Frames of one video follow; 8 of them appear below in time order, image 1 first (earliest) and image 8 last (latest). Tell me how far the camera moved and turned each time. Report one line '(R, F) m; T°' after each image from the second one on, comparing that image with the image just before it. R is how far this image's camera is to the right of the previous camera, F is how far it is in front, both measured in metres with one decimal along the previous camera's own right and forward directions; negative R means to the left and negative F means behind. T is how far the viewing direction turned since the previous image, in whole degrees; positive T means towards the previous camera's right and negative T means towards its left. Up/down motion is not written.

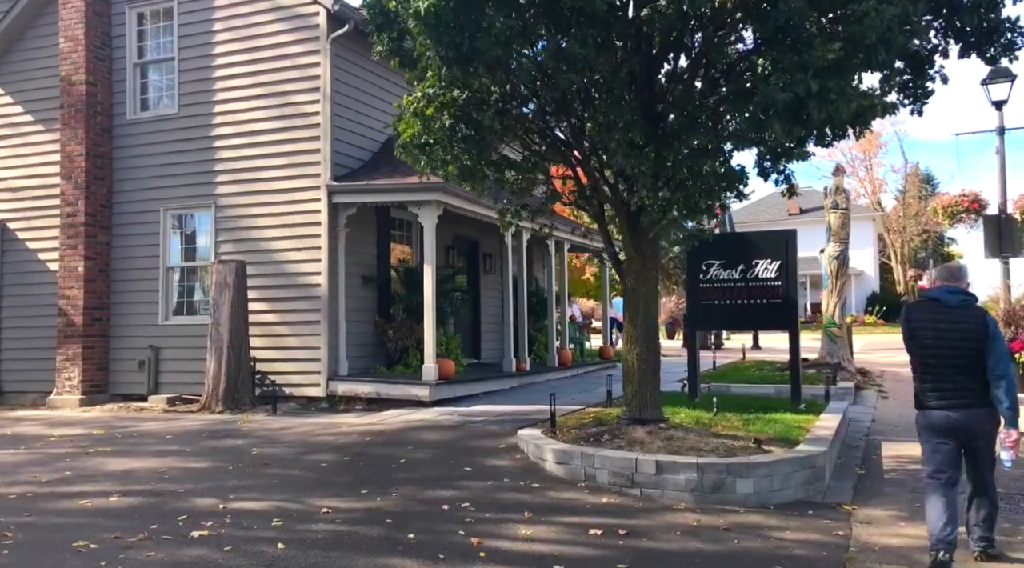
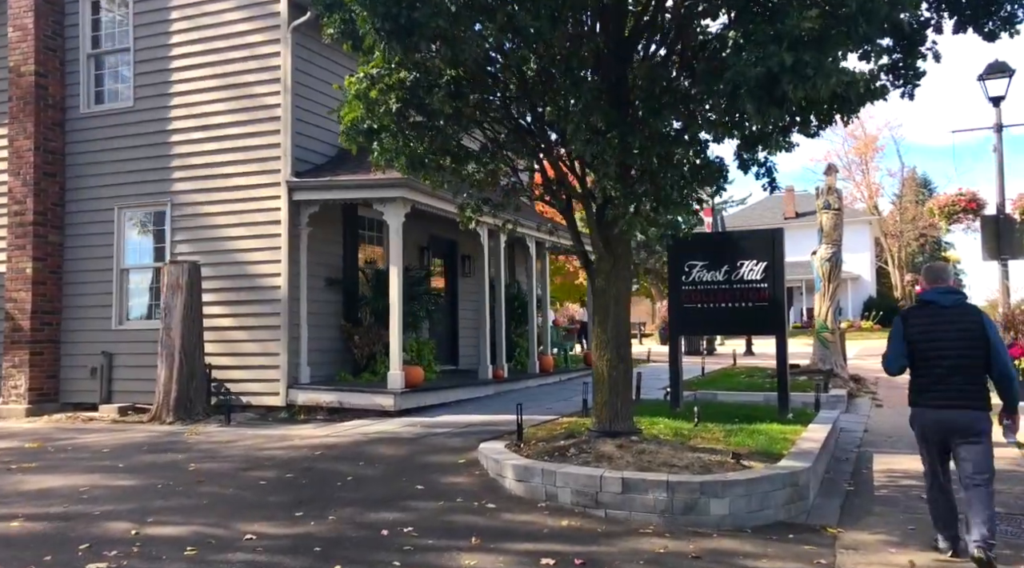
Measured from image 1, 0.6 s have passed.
(+0.4, +0.7) m; 0°
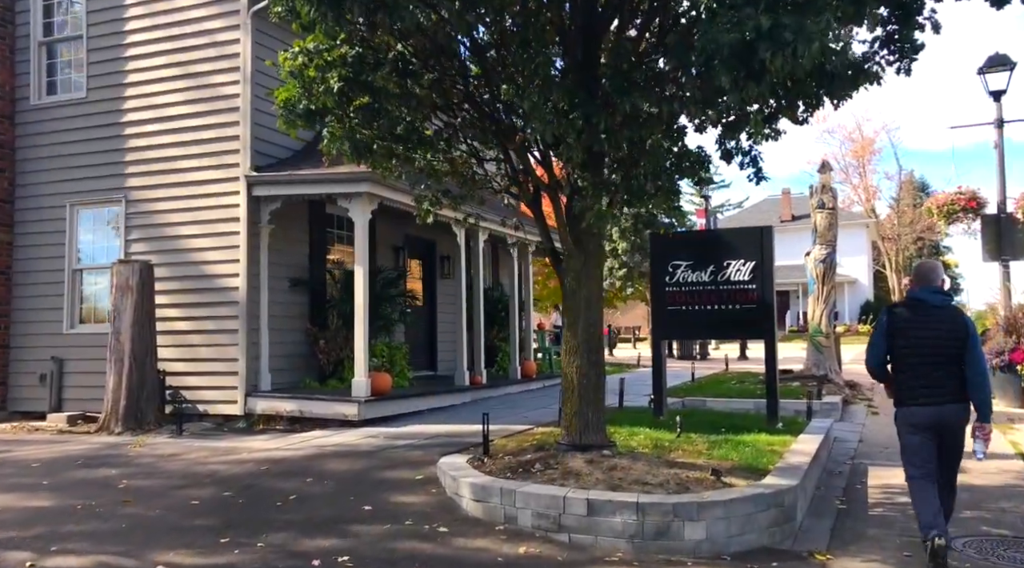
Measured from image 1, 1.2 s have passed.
(+0.3, +0.7) m; 0°
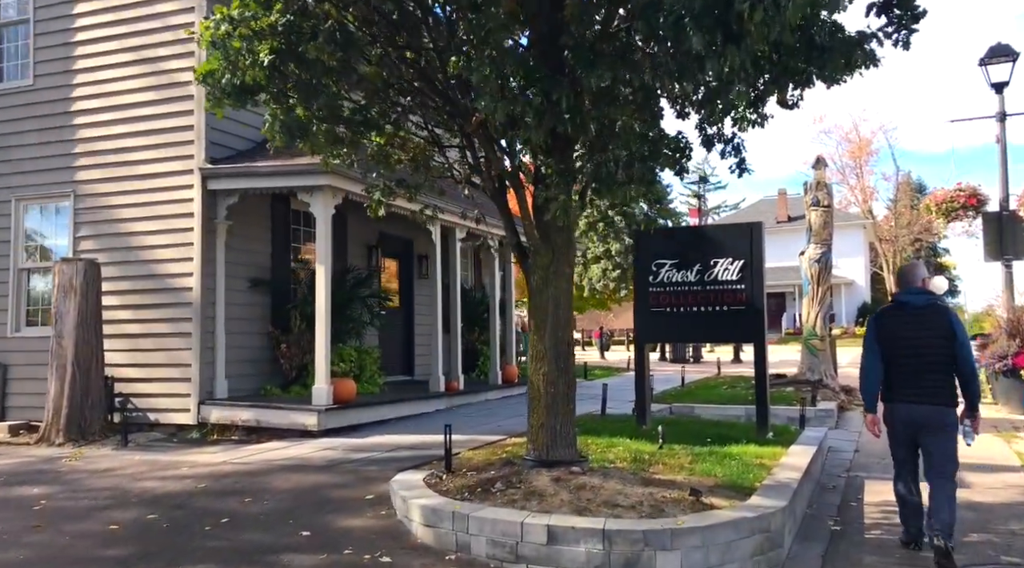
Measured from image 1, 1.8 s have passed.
(+0.3, +0.7) m; 0°
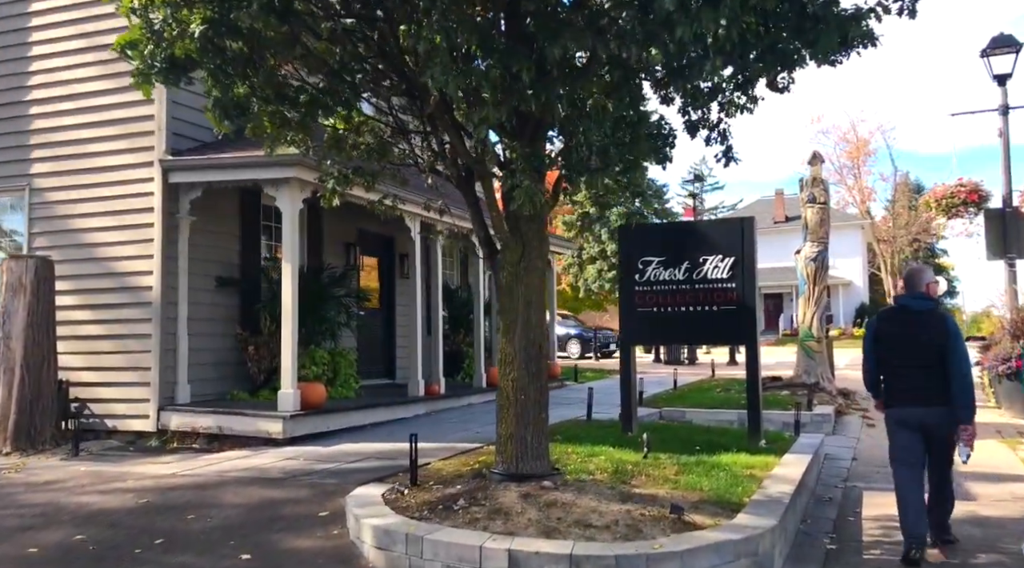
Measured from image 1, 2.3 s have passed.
(+0.2, +0.6) m; 0°
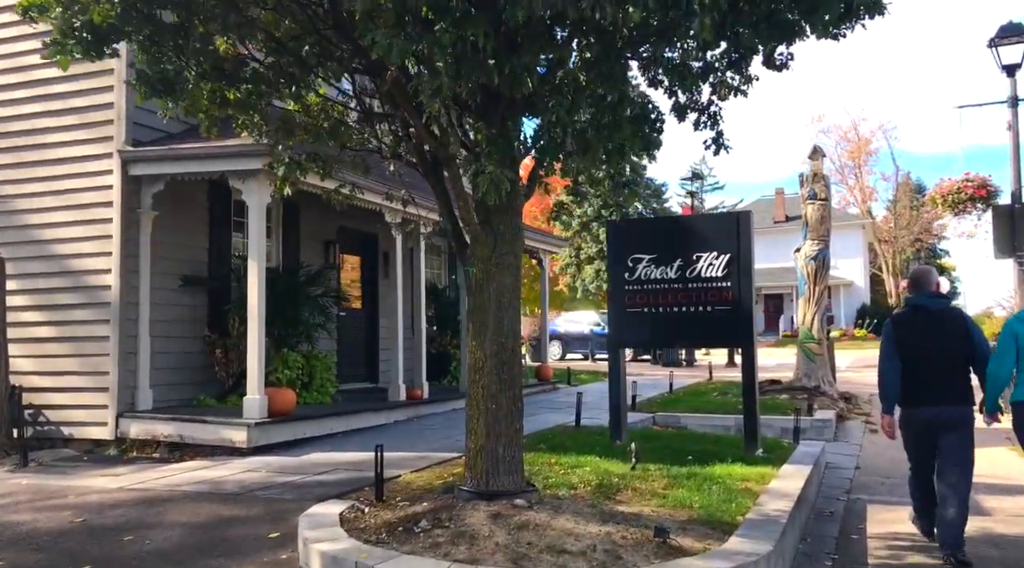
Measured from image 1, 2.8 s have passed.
(+0.2, +0.6) m; 0°
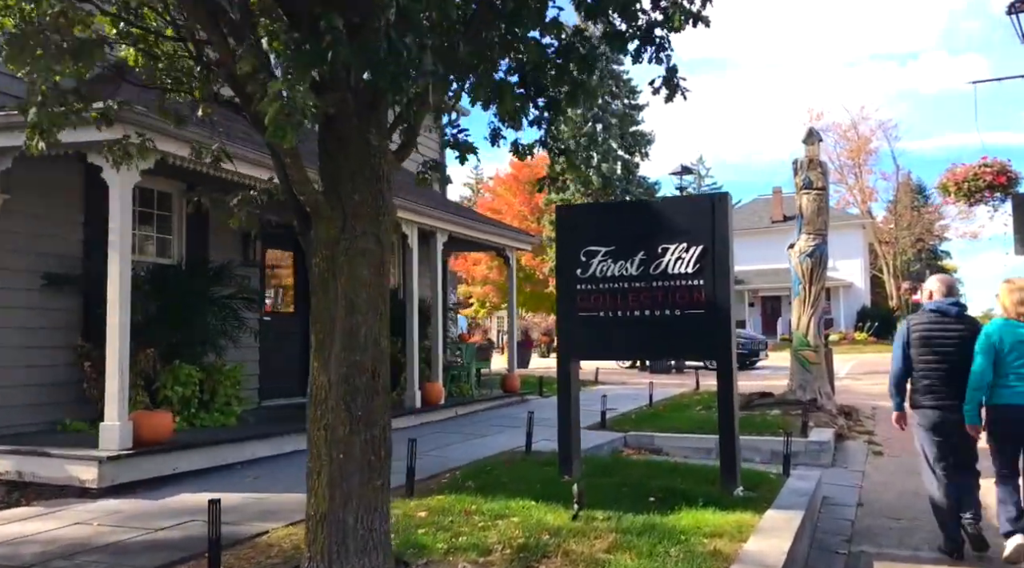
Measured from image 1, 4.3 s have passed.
(+0.7, +1.8) m; 0°
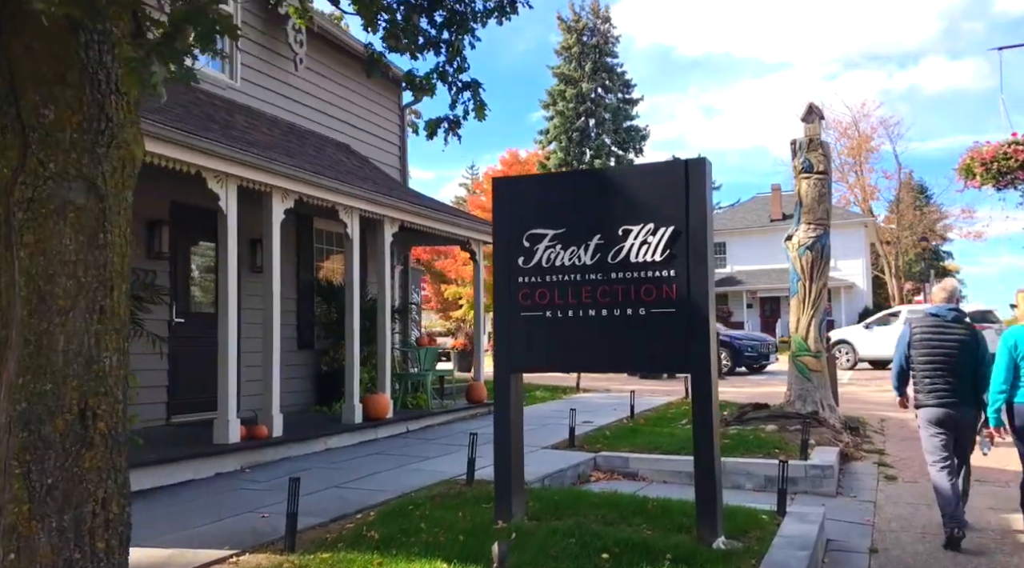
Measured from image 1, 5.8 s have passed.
(+0.5, +1.7) m; 0°
